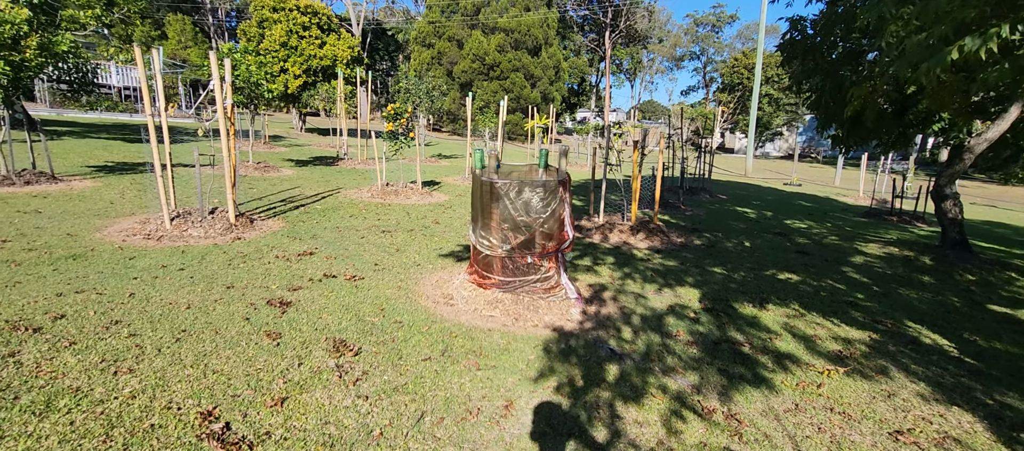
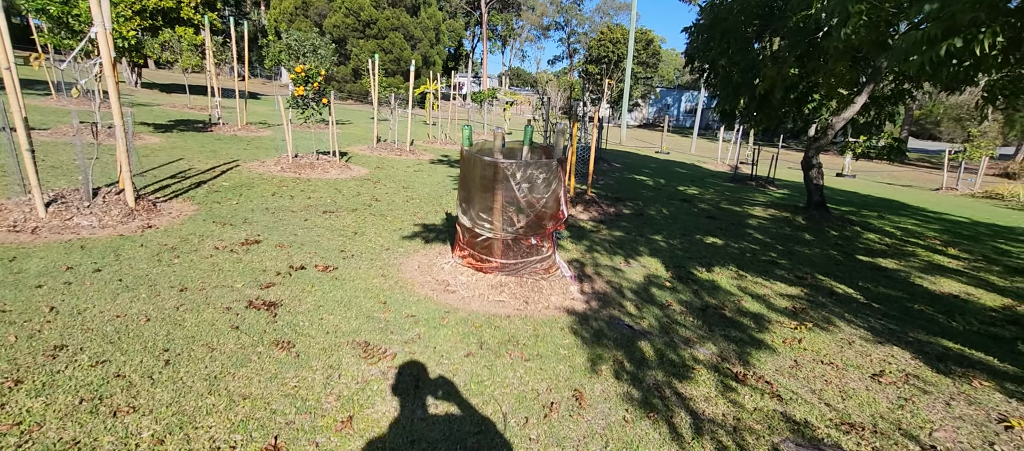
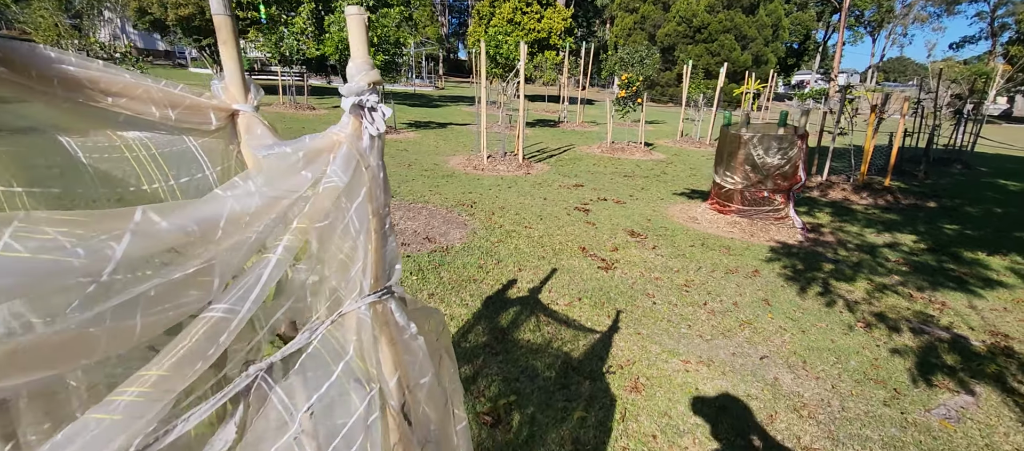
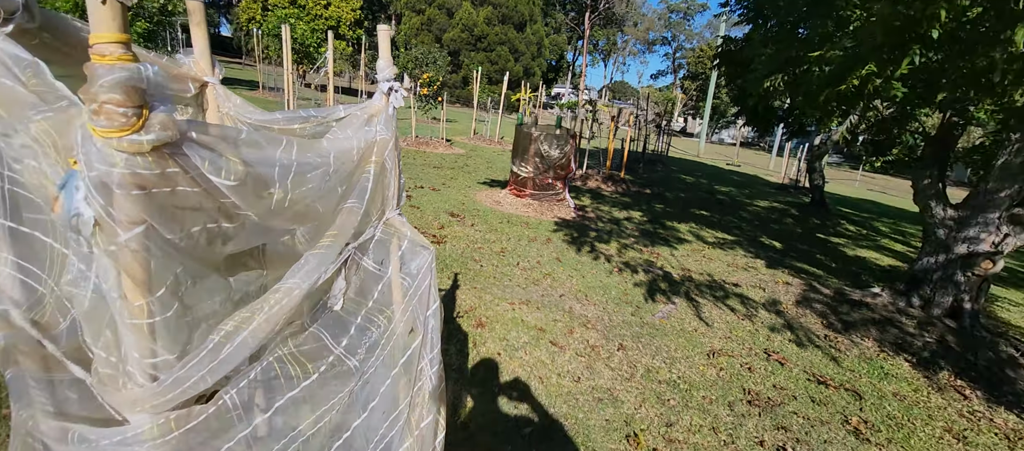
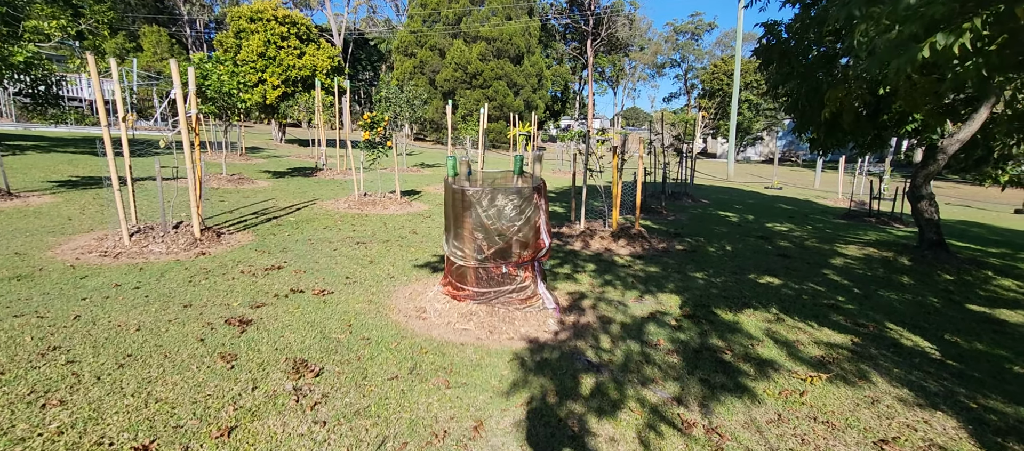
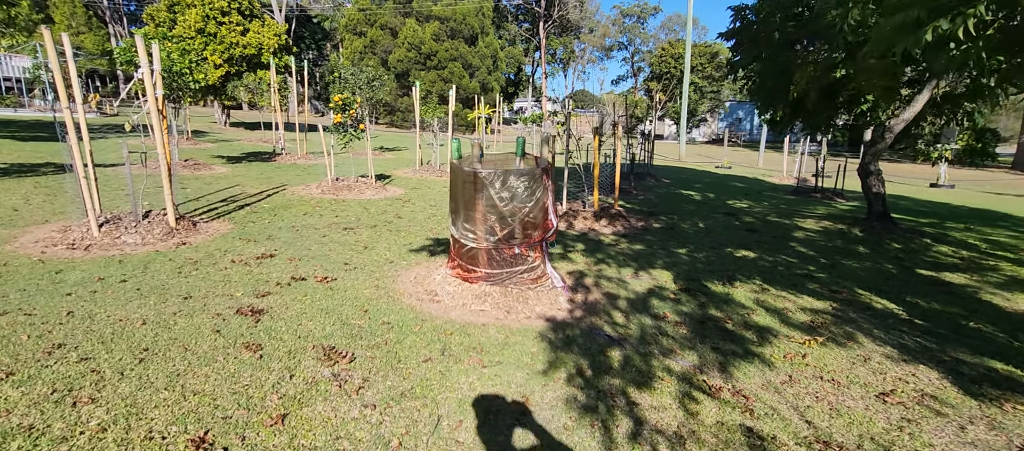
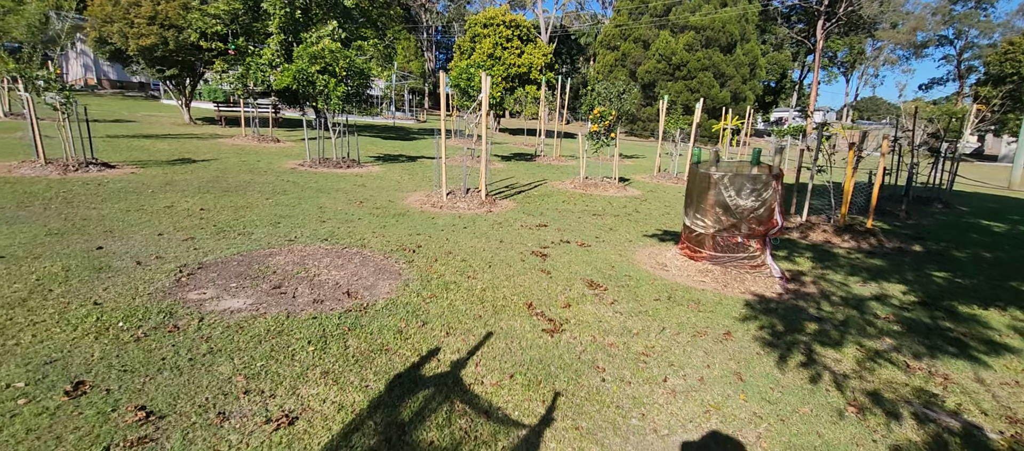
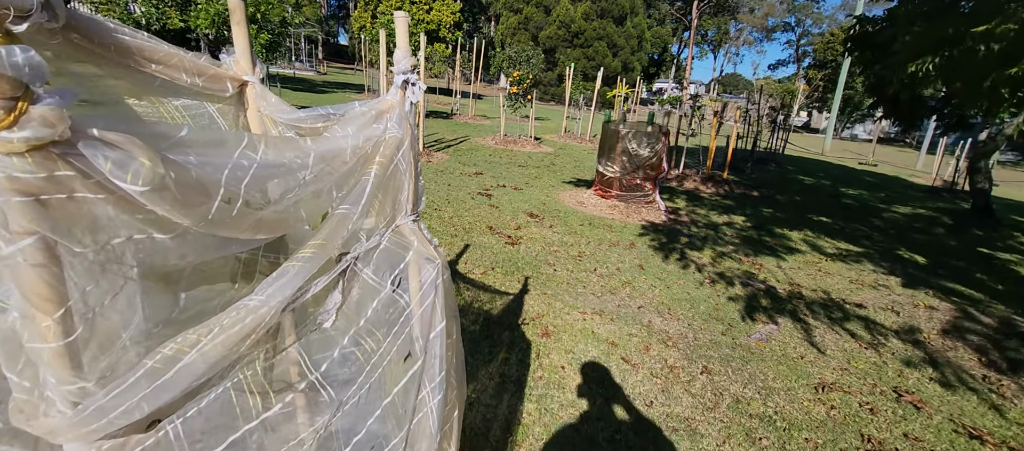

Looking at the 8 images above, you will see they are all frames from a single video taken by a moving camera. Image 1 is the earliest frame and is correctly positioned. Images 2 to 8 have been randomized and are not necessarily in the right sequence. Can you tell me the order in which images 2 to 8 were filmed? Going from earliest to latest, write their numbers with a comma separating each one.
5, 6, 2, 7, 3, 8, 4
